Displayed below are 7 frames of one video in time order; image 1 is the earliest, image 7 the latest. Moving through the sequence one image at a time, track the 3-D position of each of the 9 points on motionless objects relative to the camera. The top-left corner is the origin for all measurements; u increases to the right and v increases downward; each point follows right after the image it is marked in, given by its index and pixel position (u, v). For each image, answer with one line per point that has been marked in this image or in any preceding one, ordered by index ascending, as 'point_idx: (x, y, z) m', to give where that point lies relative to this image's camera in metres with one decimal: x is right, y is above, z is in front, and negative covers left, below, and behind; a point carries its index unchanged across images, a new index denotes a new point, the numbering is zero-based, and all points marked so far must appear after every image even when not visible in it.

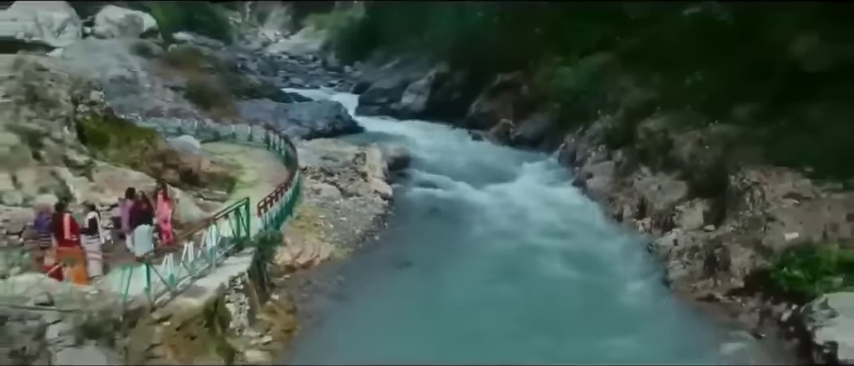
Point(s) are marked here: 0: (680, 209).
0: (+1.4, -0.1, +3.5) m
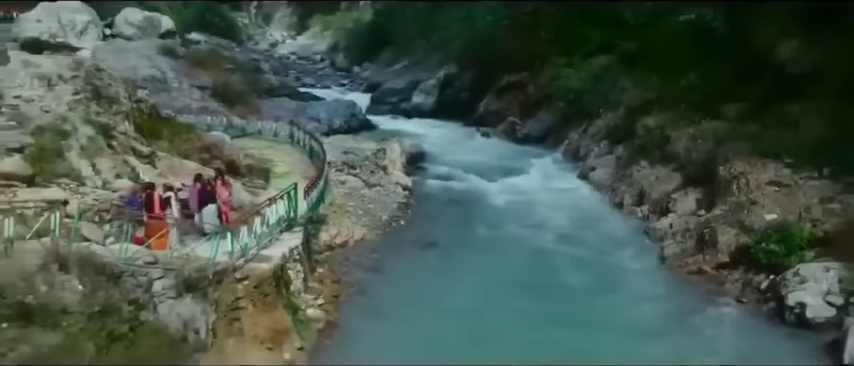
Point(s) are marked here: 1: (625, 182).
0: (+1.5, -0.1, +3.9) m
1: (+1.2, 0.0, +3.9) m
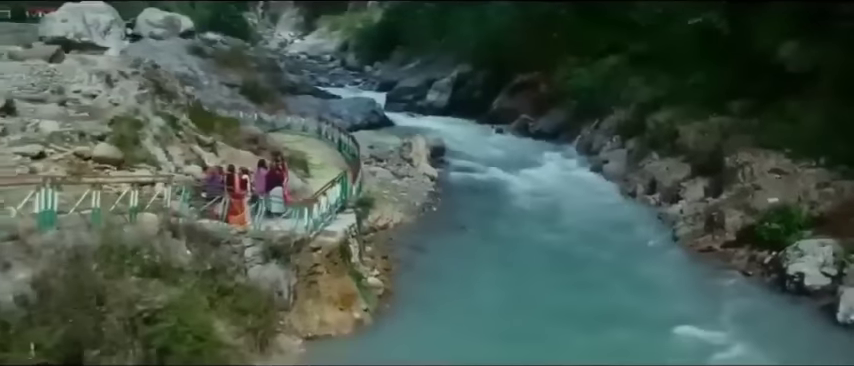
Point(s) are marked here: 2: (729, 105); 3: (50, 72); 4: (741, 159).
0: (+1.6, 0.0, +4.2) m
1: (+1.4, +0.1, +4.3) m
2: (+1.9, +0.5, +4.2) m
3: (-2.3, +0.7, +4.1) m
4: (+2.0, +0.1, +4.1) m
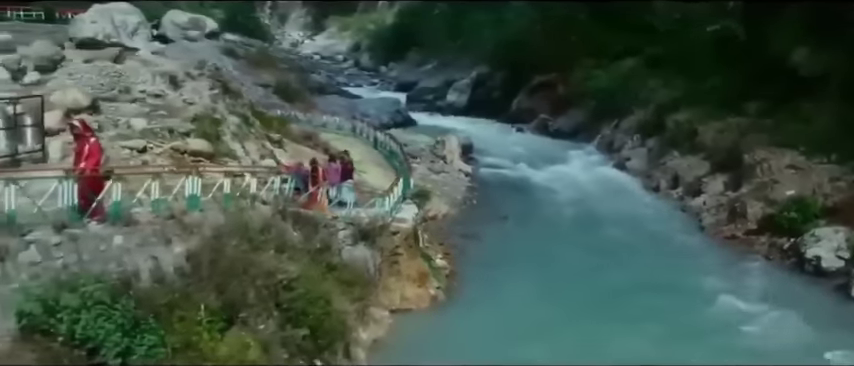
0: (+1.9, 0.0, +4.5) m
1: (+1.6, +0.1, +4.6) m
2: (+2.2, +0.5, +4.5) m
3: (-2.1, +0.7, +4.4) m
4: (+2.2, +0.2, +4.5) m
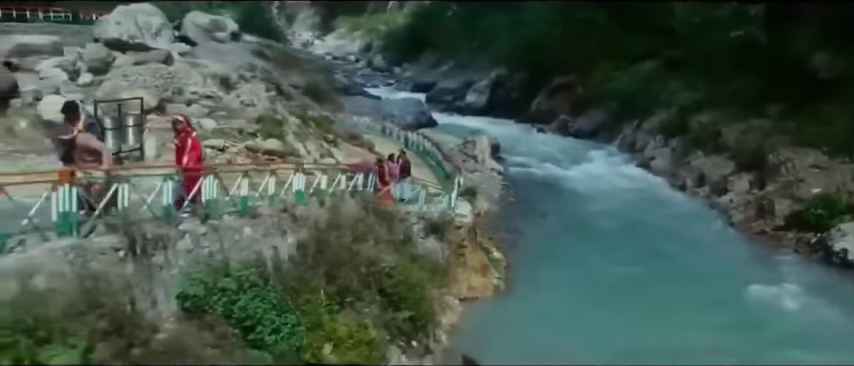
0: (+2.2, 0.0, +4.8) m
1: (+1.9, +0.1, +4.8) m
2: (+2.5, +0.5, +4.8) m
3: (-1.8, +0.8, +4.6) m
4: (+2.5, +0.2, +4.7) m
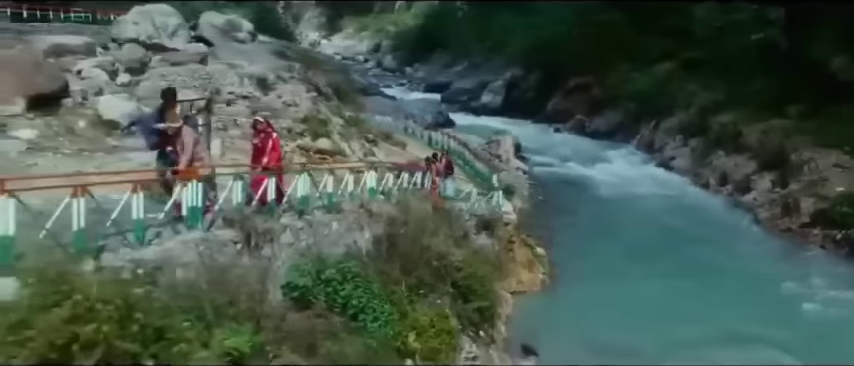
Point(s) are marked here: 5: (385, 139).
0: (+2.4, 0.0, +4.9) m
1: (+2.1, +0.1, +5.0) m
2: (+2.7, +0.5, +4.9) m
3: (-1.6, +0.8, +4.7) m
4: (+2.7, +0.2, +4.9) m
5: (-0.3, +0.3, +4.7) m
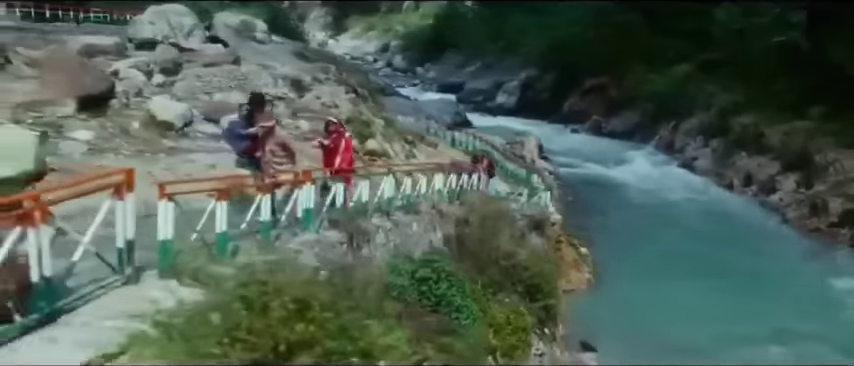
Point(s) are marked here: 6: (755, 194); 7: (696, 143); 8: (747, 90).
0: (+2.6, 0.0, +5.0) m
1: (+2.3, +0.1, +5.1) m
2: (+2.9, +0.5, +5.0) m
3: (-1.3, +0.8, +4.8) m
4: (+2.9, +0.2, +5.0) m
5: (-0.1, +0.3, +4.8) m
6: (+2.5, -0.1, +5.0) m
7: (+2.2, +0.3, +5.1) m
8: (+2.6, +0.7, +5.1) m
